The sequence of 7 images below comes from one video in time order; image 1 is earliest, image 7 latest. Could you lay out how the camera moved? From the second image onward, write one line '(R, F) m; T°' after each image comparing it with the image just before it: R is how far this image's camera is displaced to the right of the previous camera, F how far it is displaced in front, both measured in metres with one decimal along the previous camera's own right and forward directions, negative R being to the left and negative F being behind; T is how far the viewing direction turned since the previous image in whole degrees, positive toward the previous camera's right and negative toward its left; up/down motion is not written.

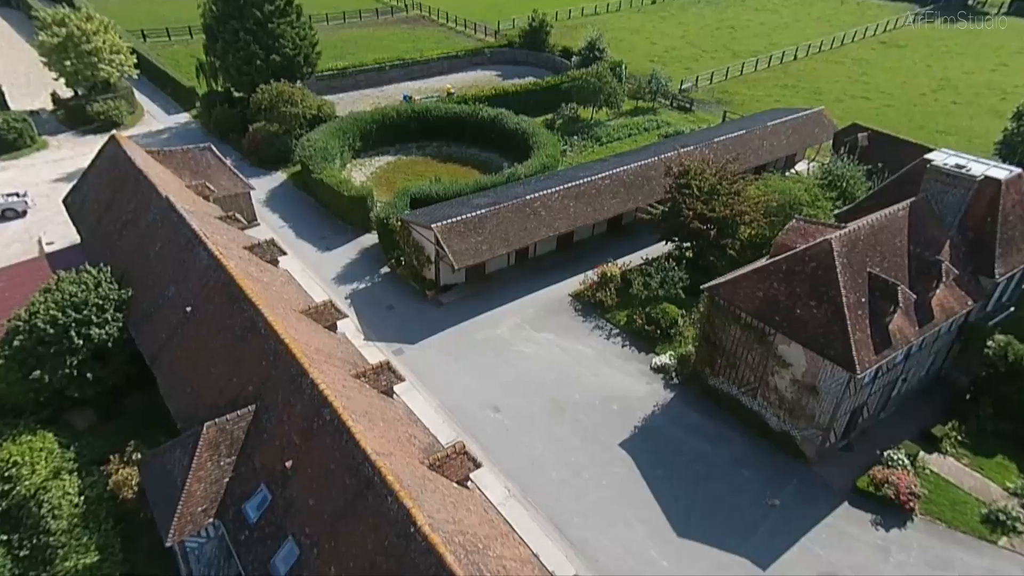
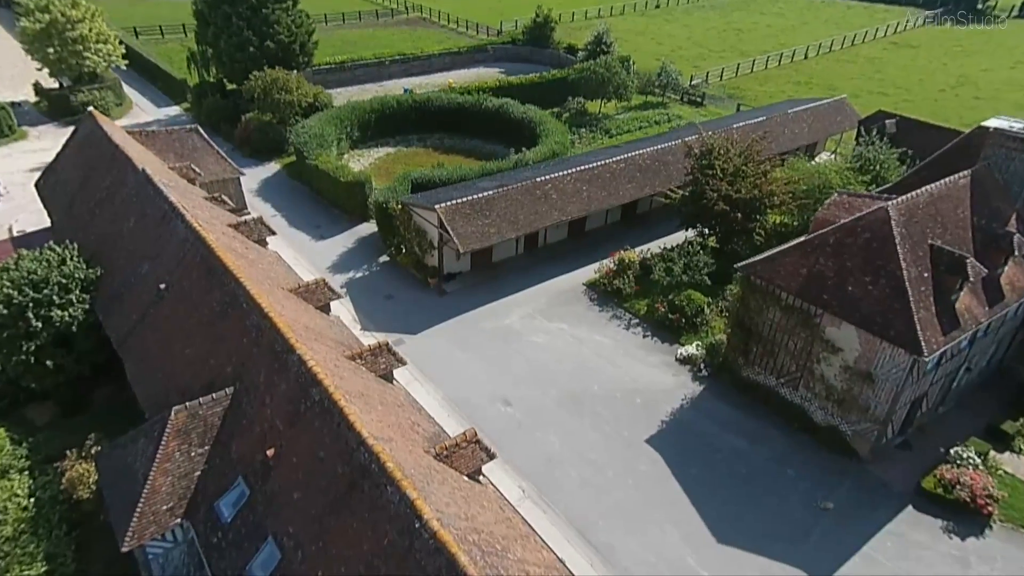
(-0.6, +2.9) m; 0°
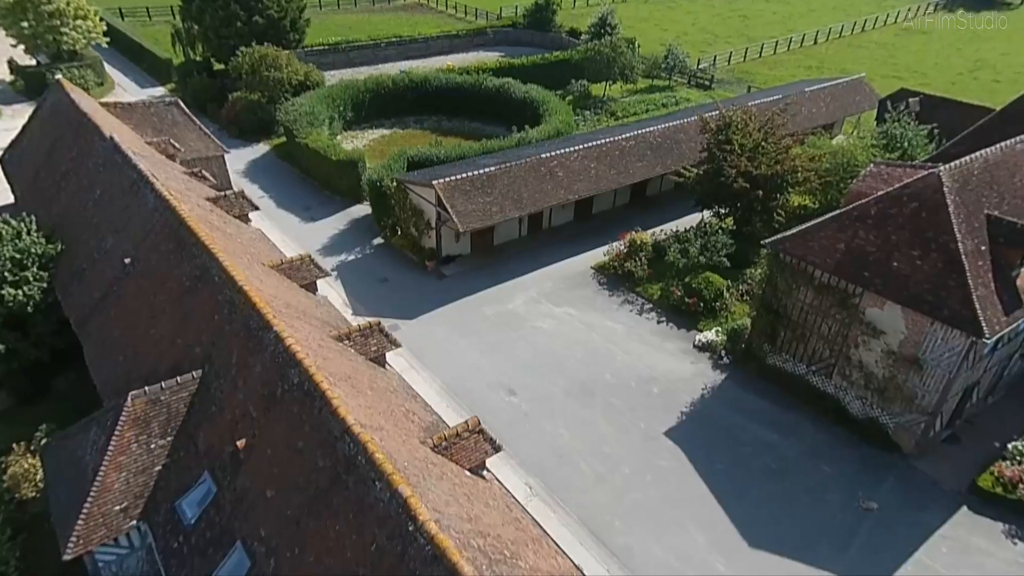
(-0.3, +2.3) m; 0°
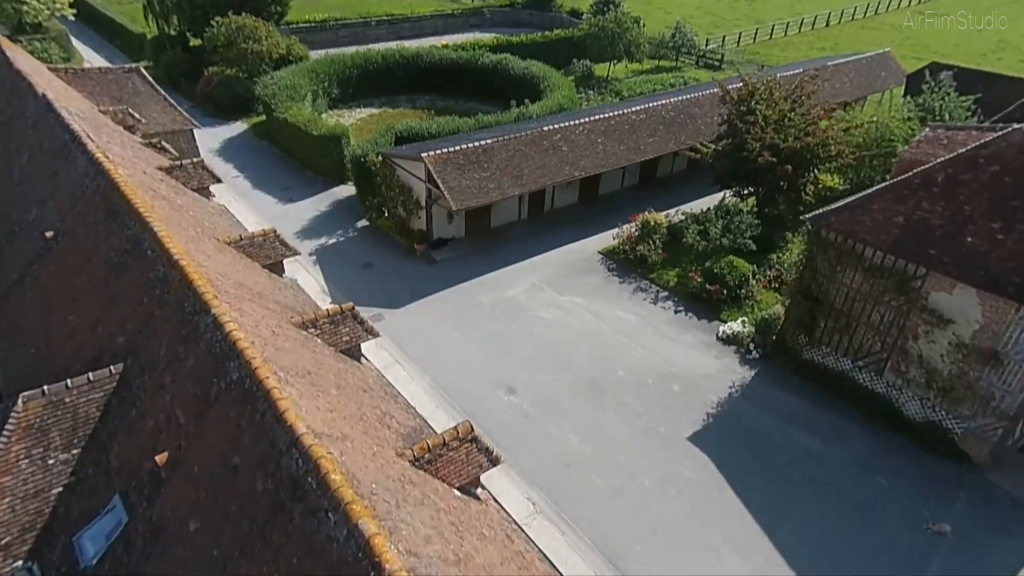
(-0.1, +3.3) m; 0°
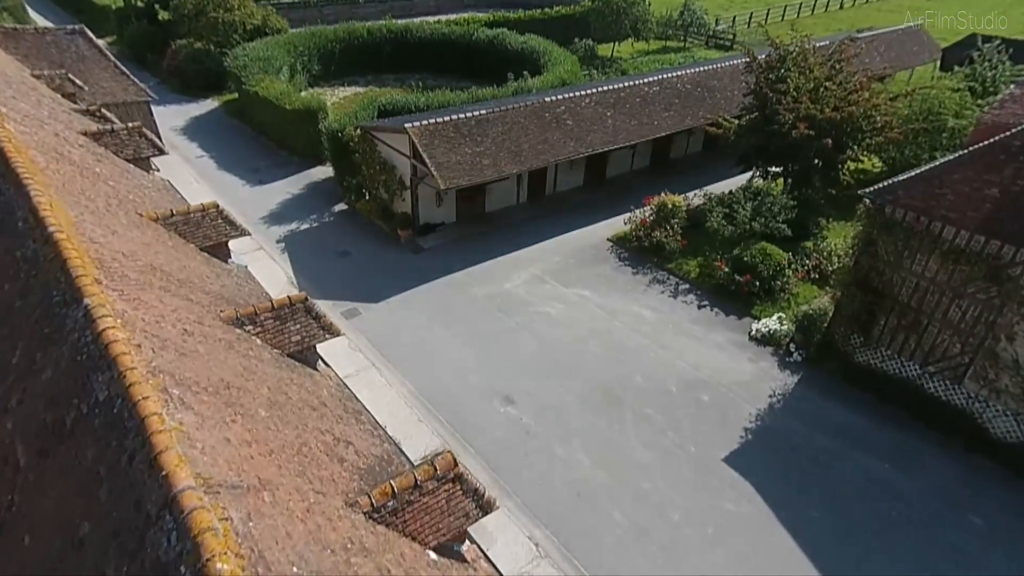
(0.0, +3.6) m; 0°
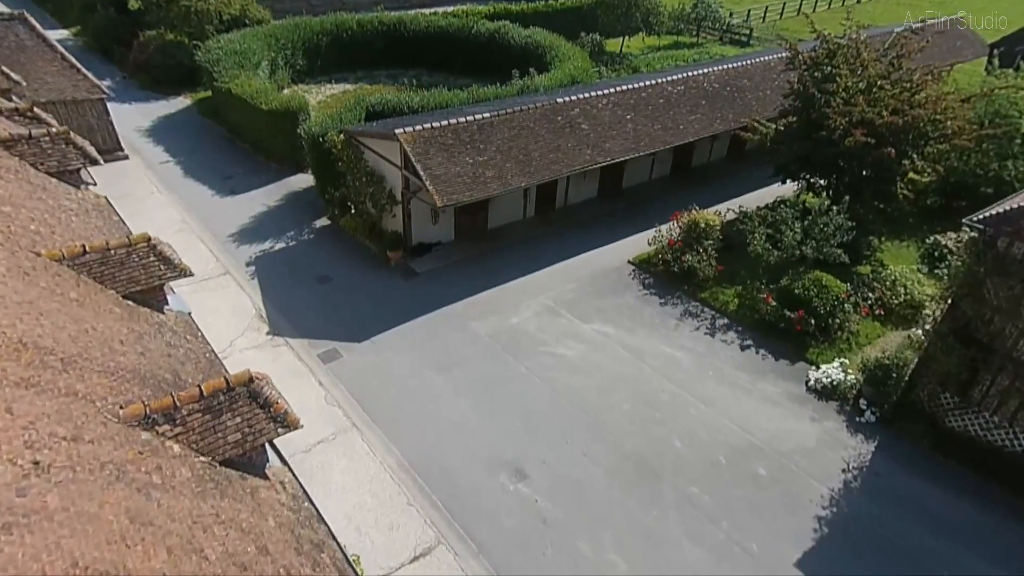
(-0.4, +3.6) m; 0°
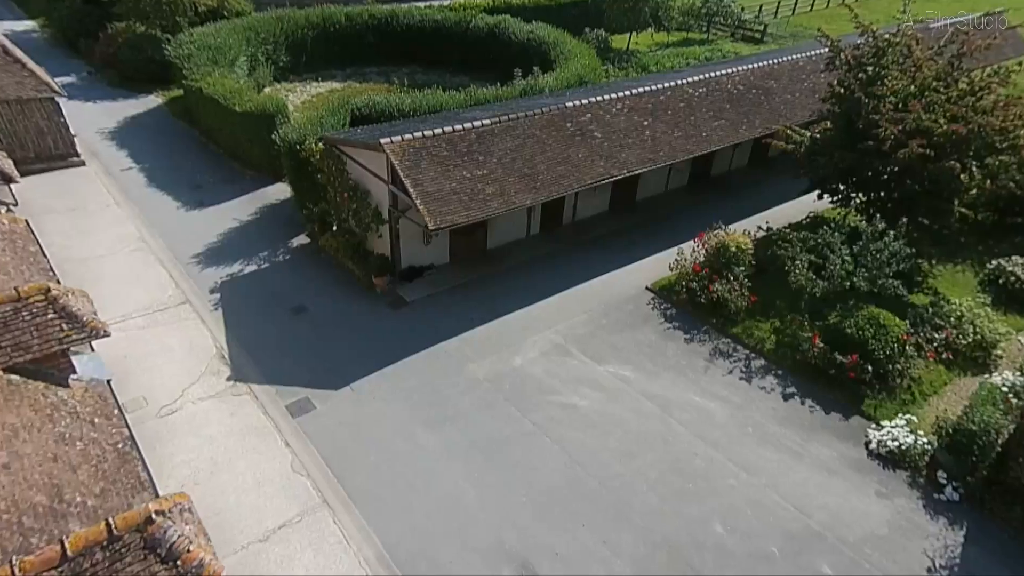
(-0.2, +2.9) m; 0°
